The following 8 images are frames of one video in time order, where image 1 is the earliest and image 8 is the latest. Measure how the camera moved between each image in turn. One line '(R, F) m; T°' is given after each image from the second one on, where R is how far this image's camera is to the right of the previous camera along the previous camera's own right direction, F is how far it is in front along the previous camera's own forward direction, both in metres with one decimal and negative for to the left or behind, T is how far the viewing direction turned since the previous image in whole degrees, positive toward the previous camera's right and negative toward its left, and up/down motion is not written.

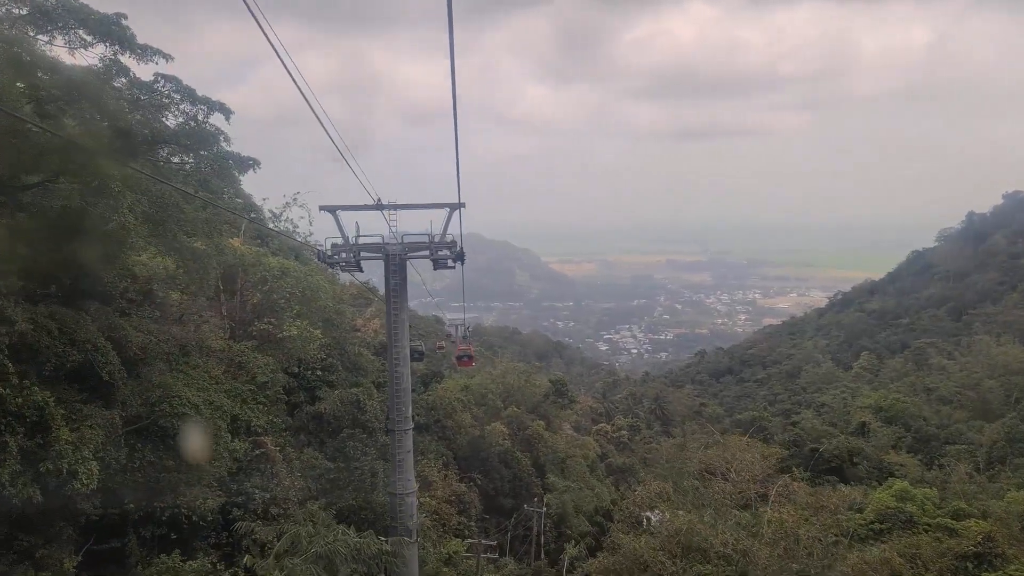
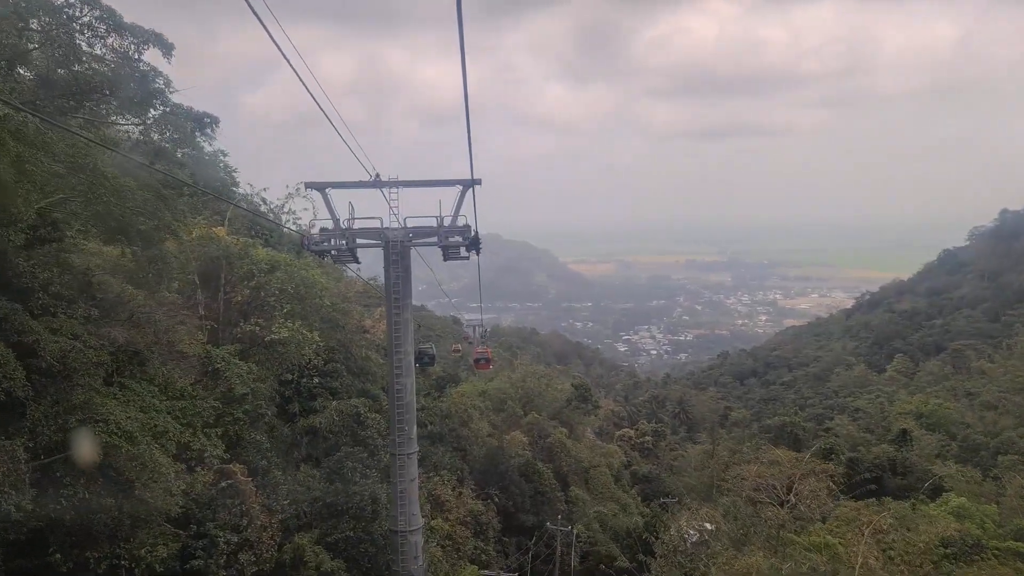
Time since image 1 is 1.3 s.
(-0.1, +1.5) m; -2°
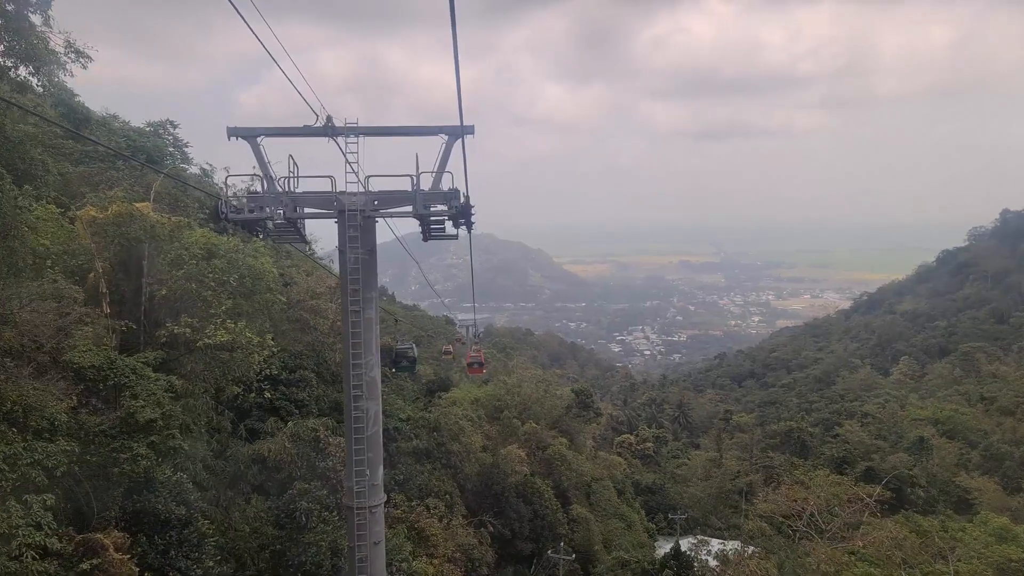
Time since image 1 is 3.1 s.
(-0.1, +2.0) m; +1°
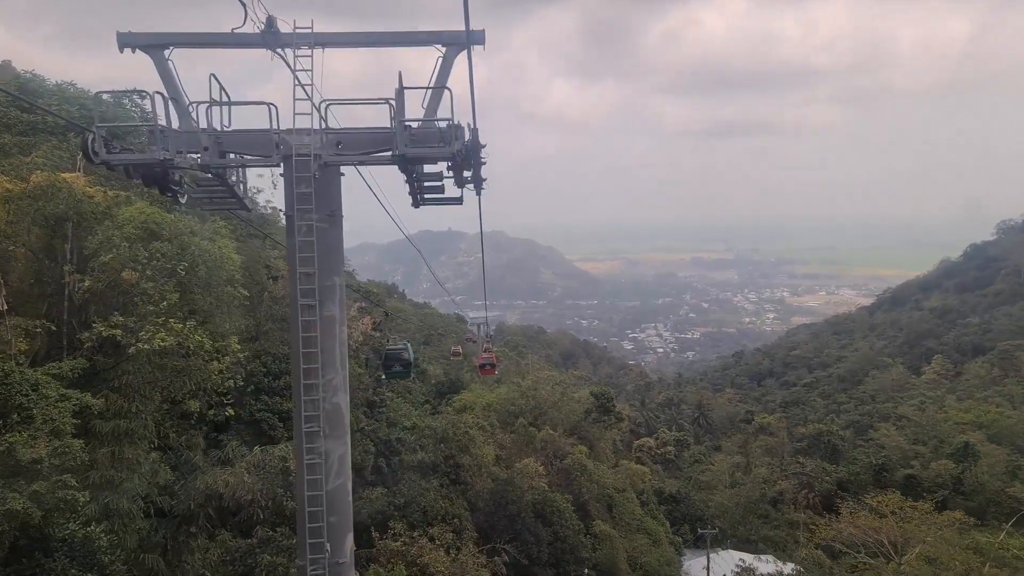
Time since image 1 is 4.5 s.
(-0.1, +1.7) m; -1°
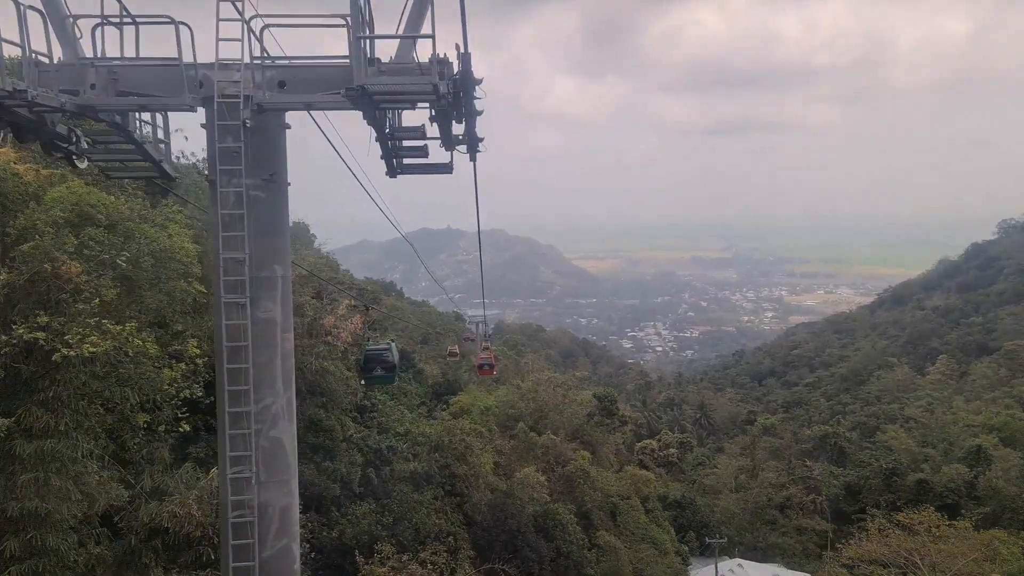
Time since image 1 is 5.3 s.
(0.0, +1.0) m; 0°
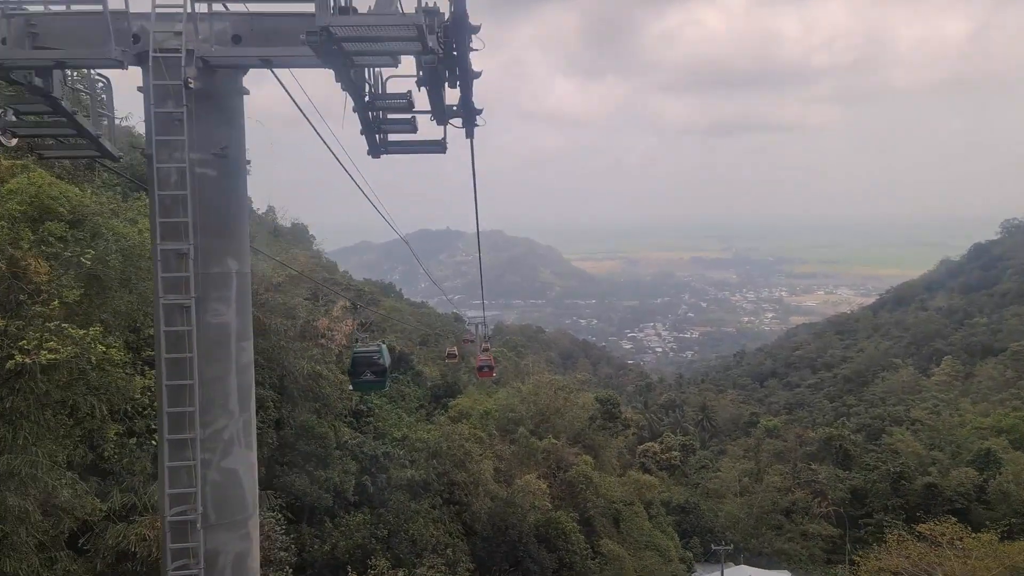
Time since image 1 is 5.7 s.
(0.0, +0.5) m; 0°
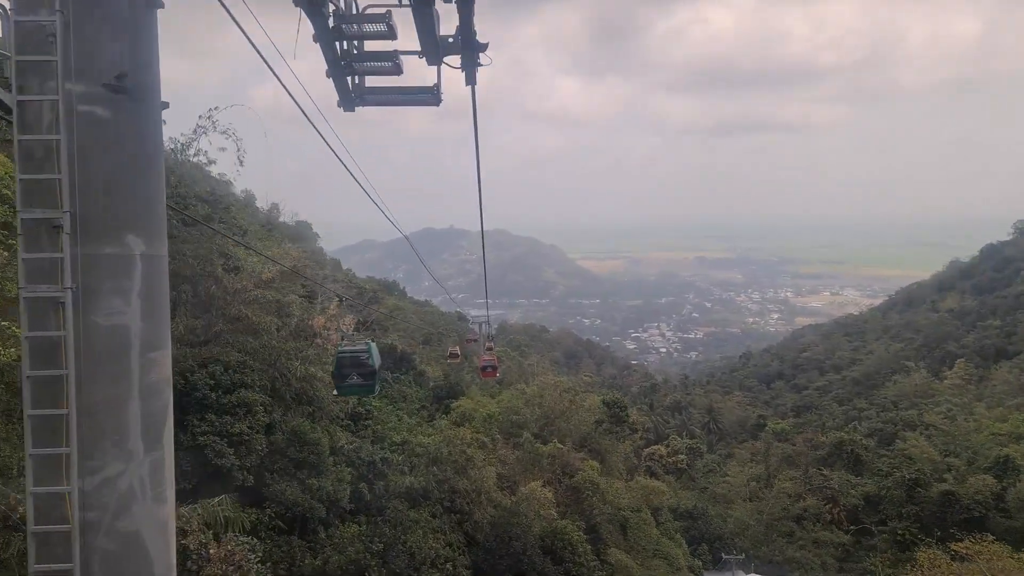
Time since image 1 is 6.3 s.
(0.0, +0.6) m; 0°
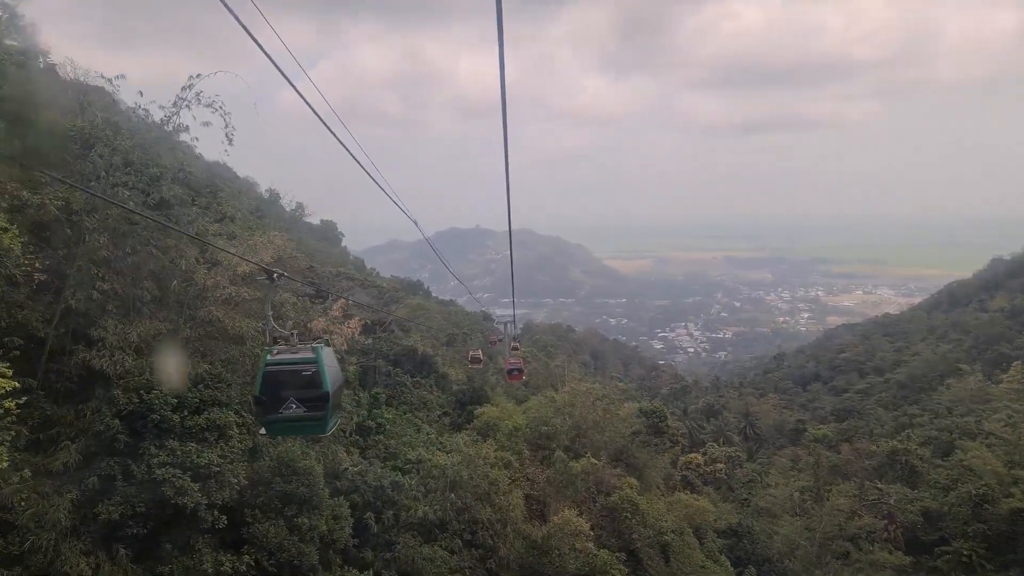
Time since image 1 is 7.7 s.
(-0.1, +1.7) m; -3°
